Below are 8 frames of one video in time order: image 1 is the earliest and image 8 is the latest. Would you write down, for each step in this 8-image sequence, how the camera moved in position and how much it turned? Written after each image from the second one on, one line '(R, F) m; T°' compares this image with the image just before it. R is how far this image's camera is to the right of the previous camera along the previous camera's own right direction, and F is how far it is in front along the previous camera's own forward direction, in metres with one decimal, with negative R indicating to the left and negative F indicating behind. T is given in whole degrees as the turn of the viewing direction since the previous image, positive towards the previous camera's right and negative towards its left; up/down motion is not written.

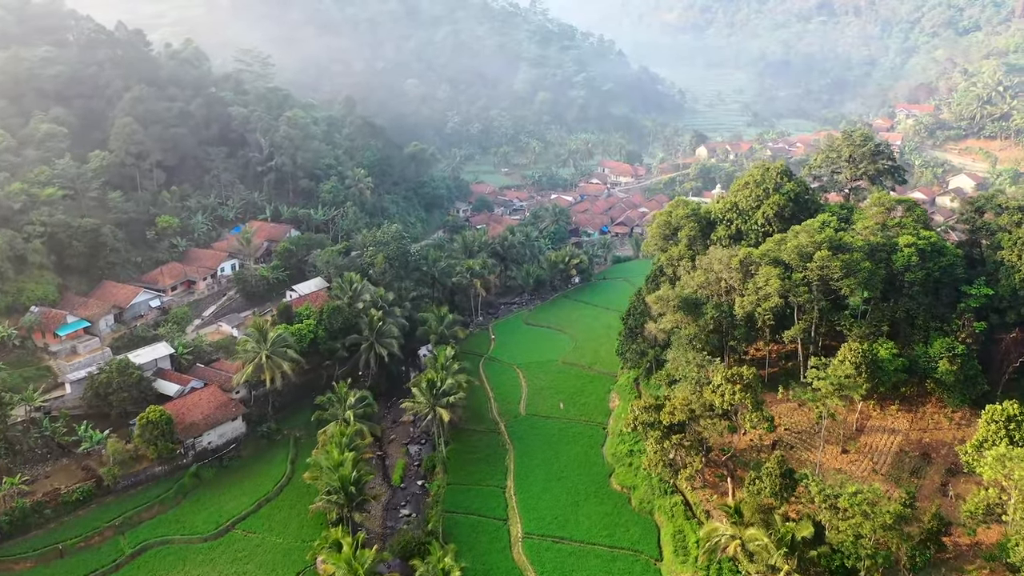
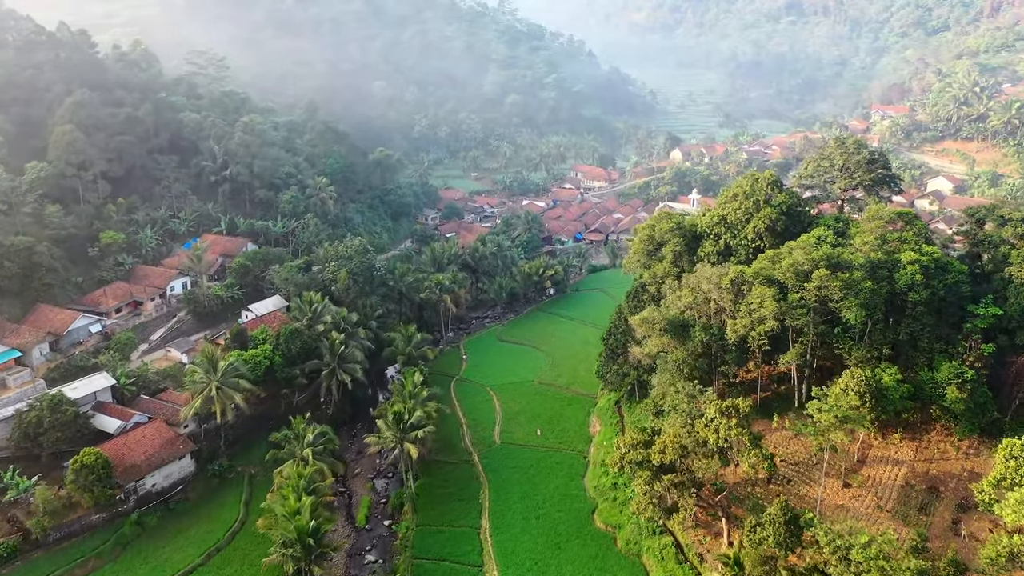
(0.0, +2.5) m; +2°
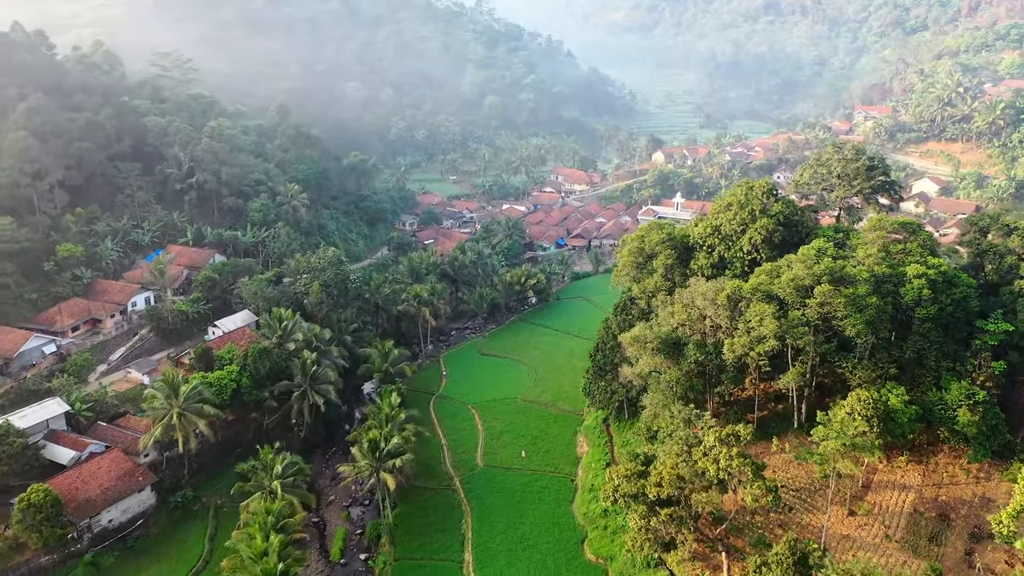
(-0.1, +1.8) m; +1°
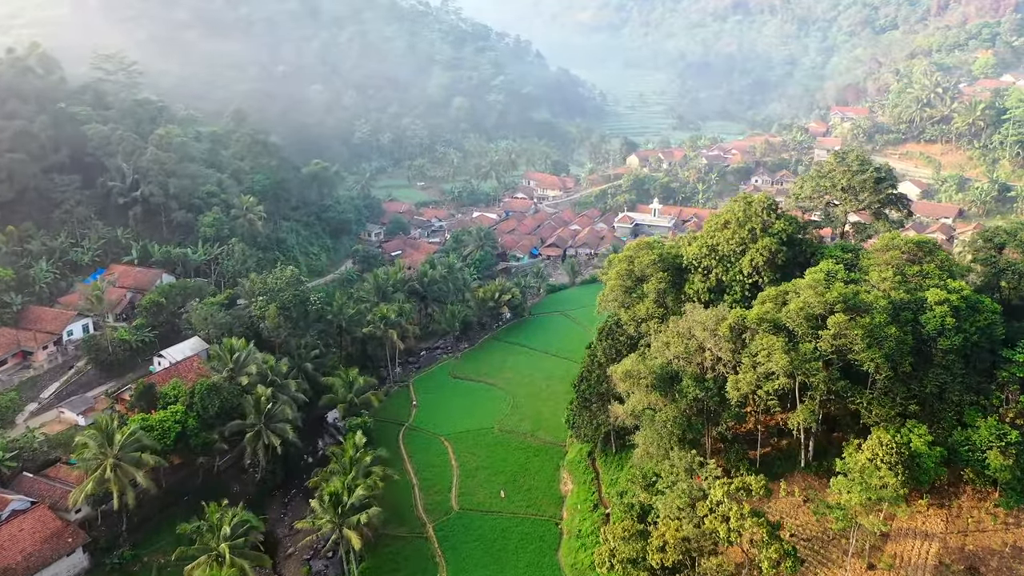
(-0.2, +2.8) m; +2°
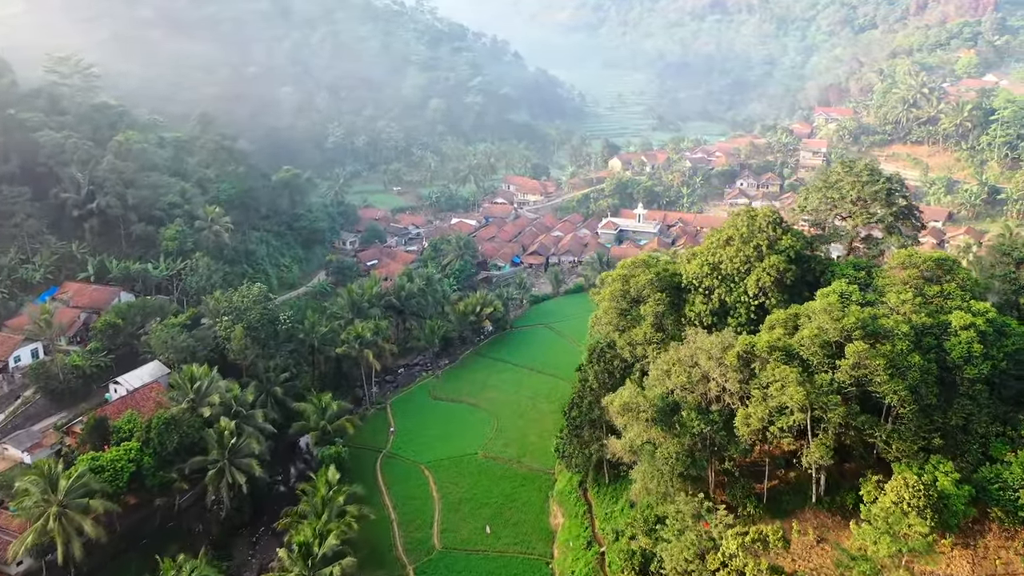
(-0.2, +2.1) m; +2°
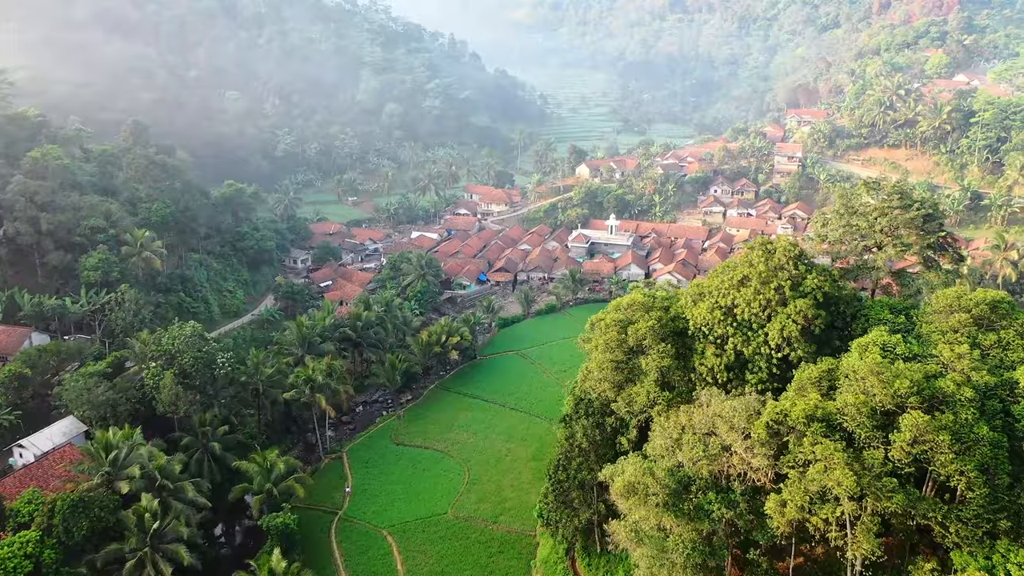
(-0.4, +3.9) m; +3°
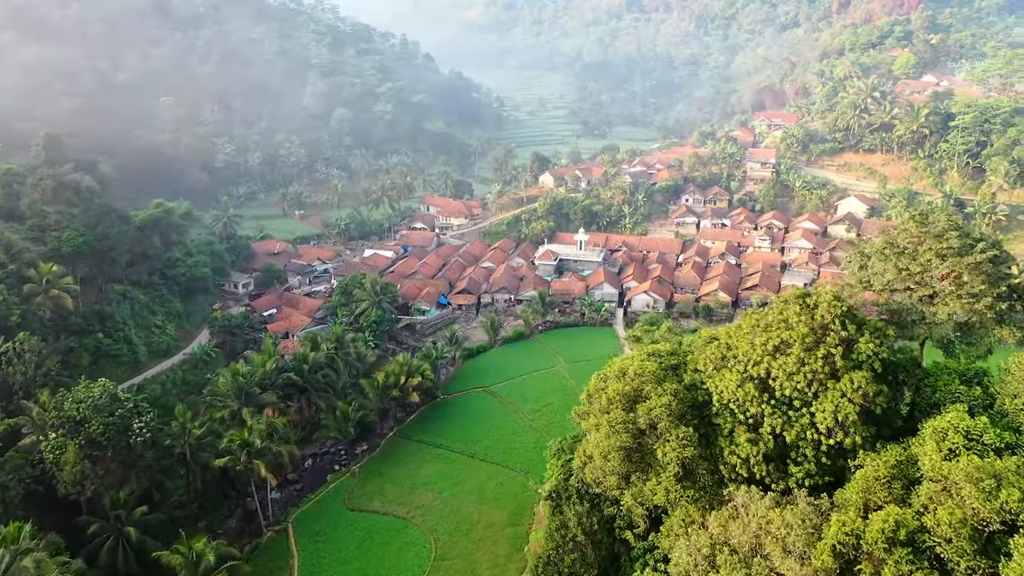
(-0.4, +4.3) m; +3°
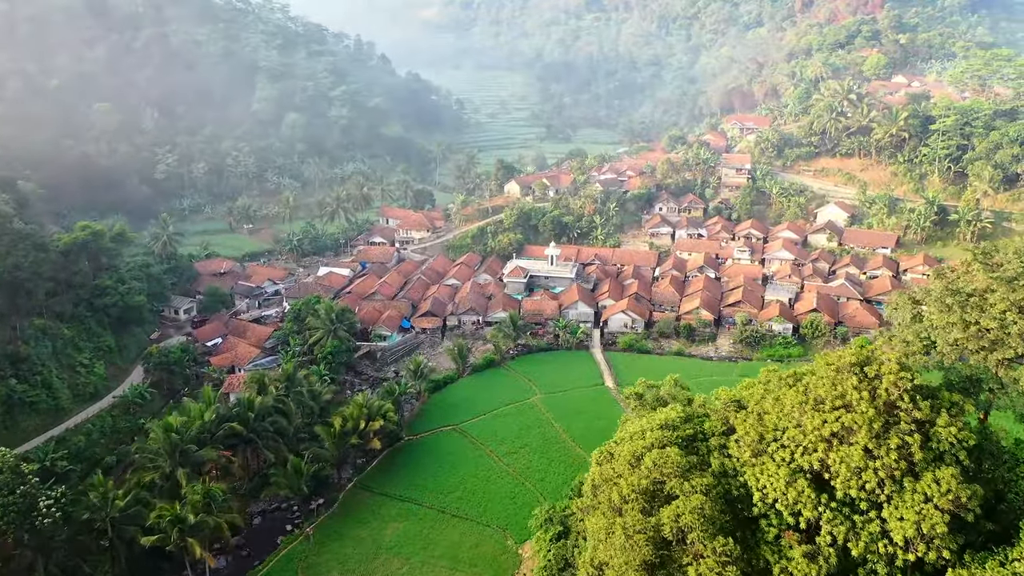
(-0.4, +3.5) m; +3°
